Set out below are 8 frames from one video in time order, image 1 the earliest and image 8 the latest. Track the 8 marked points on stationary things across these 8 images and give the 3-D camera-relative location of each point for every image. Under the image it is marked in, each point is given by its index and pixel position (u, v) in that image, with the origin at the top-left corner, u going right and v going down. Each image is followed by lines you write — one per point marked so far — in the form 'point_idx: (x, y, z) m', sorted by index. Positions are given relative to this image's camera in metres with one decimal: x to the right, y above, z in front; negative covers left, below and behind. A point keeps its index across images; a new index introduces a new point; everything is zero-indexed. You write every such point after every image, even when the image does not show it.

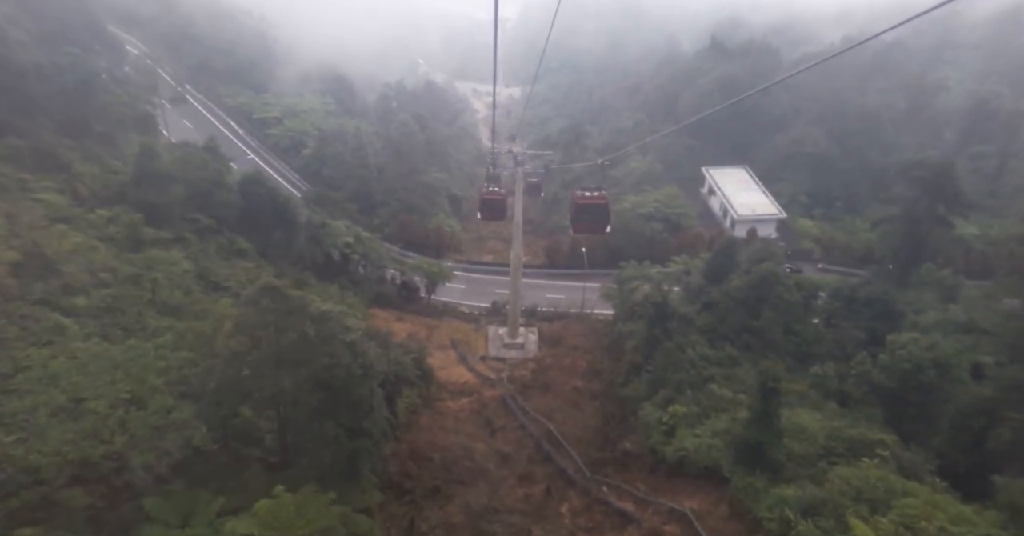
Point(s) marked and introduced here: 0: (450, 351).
0: (-1.9, -2.5, +18.6) m
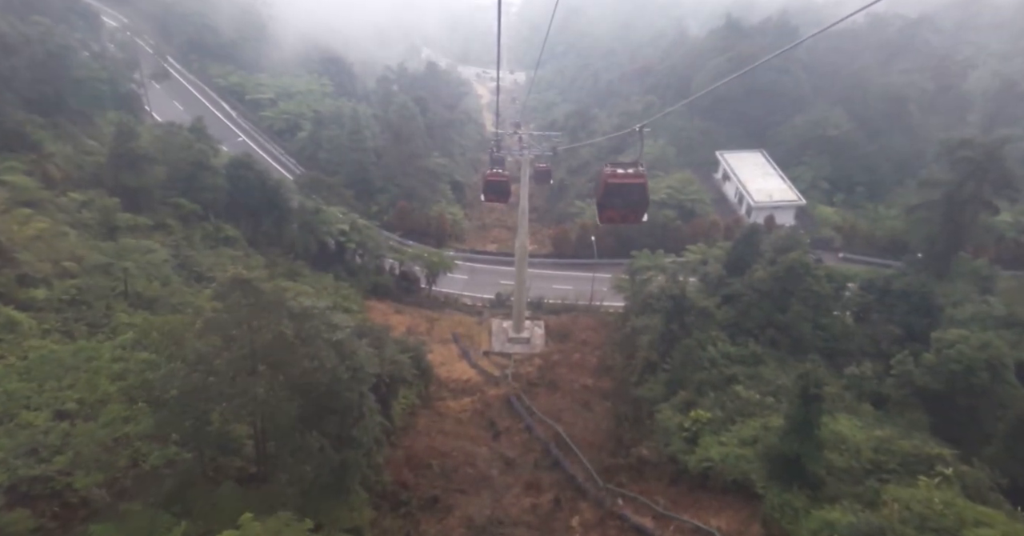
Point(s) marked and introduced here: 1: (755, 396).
0: (-1.7, -2.2, +17.4) m
1: (+4.9, -2.6, +12.0) m
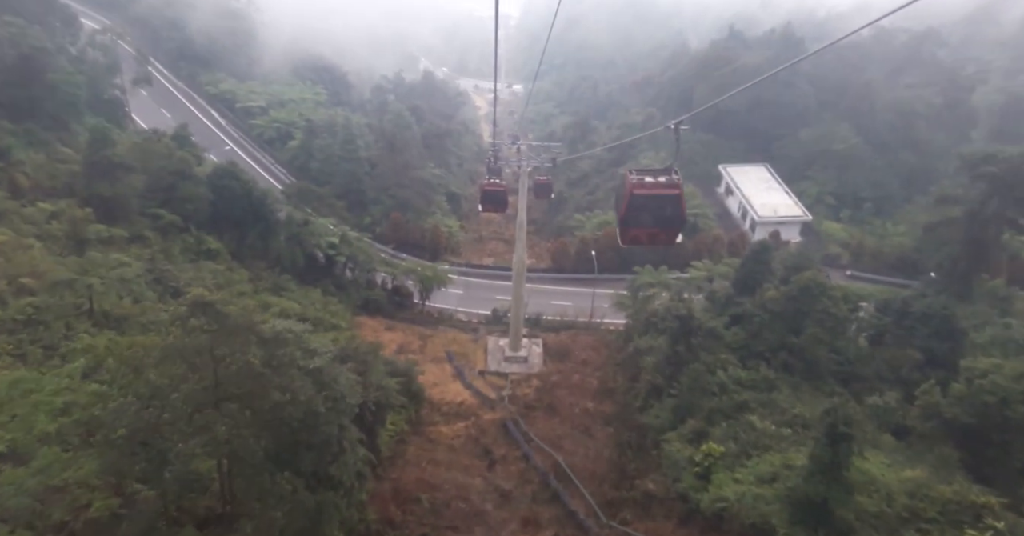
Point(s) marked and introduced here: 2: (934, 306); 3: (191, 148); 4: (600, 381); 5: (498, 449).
0: (-1.8, -2.6, +16.5) m
1: (+4.8, -2.9, +11.1) m
2: (+9.8, -0.9, +13.8) m
3: (-9.9, +3.7, +18.5) m
4: (+2.3, -2.9, +15.8) m
5: (-0.3, -3.9, +13.1) m
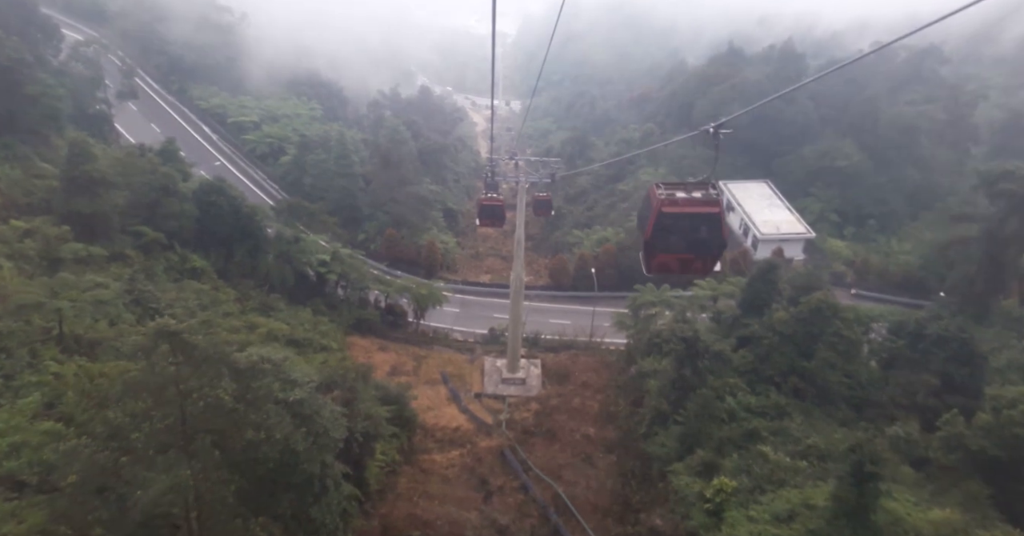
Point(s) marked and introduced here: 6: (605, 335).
0: (-1.9, -3.1, +15.8) m
1: (+4.8, -3.3, +10.5) m
2: (+9.7, -1.3, +13.2) m
3: (-10.0, +3.1, +17.9) m
4: (+2.3, -3.4, +15.1) m
5: (-0.3, -4.4, +12.4) m
6: (+3.1, -2.2, +19.8) m
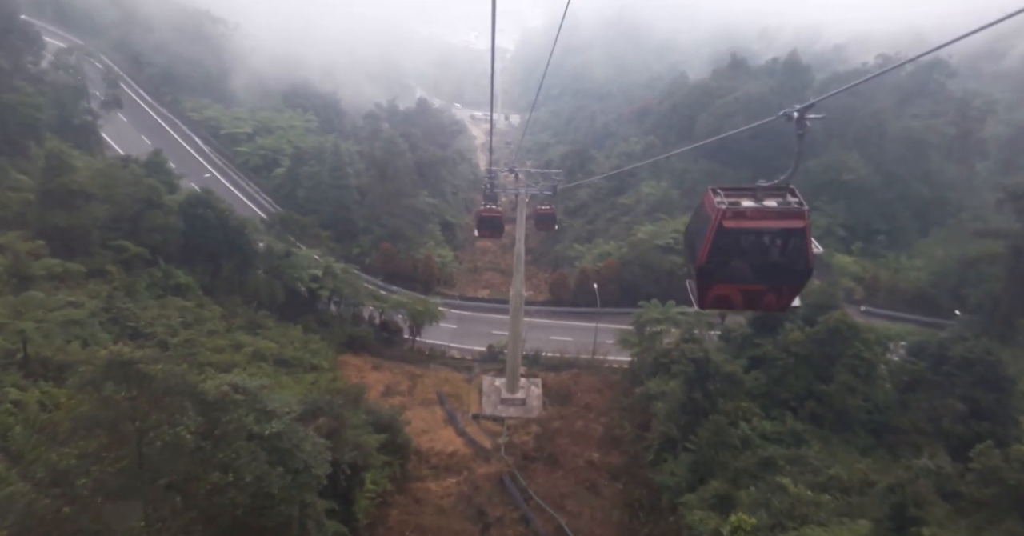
0: (-1.9, -3.5, +15.1) m
1: (+4.8, -3.6, +9.7) m
2: (+9.7, -1.7, +12.5) m
3: (-10.0, +2.7, +17.3) m
4: (+2.2, -3.8, +14.3) m
5: (-0.3, -4.7, +11.6) m
6: (+3.0, -2.7, +19.1) m
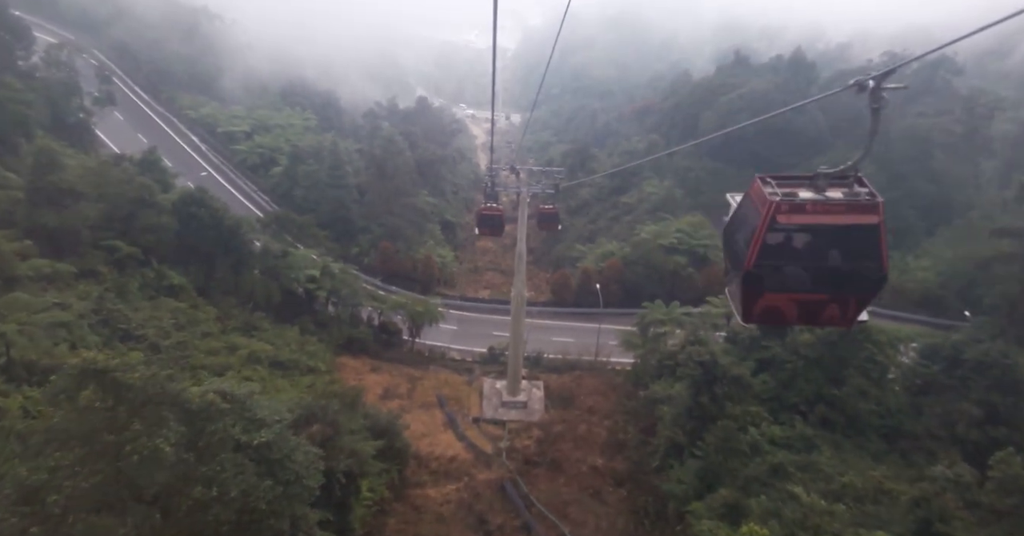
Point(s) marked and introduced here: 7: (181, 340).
0: (-1.9, -3.5, +14.7) m
1: (+4.8, -3.6, +9.4) m
2: (+9.7, -1.7, +12.1) m
3: (-10.0, +2.7, +16.9) m
4: (+2.3, -3.8, +14.0) m
5: (-0.3, -4.7, +11.3) m
6: (+3.1, -2.7, +18.7) m
7: (-6.6, -1.4, +12.0) m
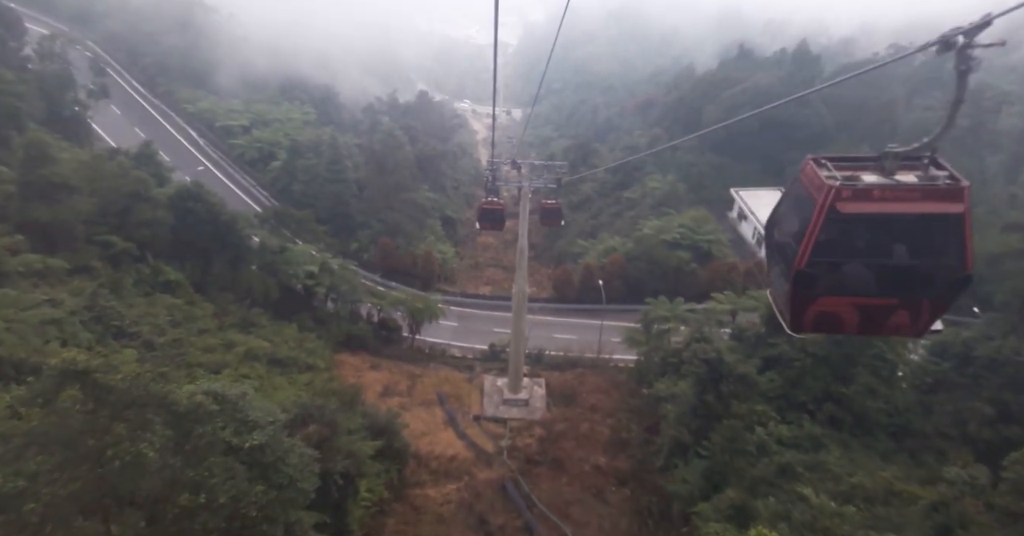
0: (-1.8, -3.4, +14.5) m
1: (+4.8, -3.5, +9.1) m
2: (+9.8, -1.6, +11.9) m
3: (-9.9, +2.8, +16.7) m
4: (+2.3, -3.7, +13.7) m
5: (-0.3, -4.6, +11.1) m
6: (+3.1, -2.6, +18.5) m
7: (-6.6, -1.4, +11.8) m
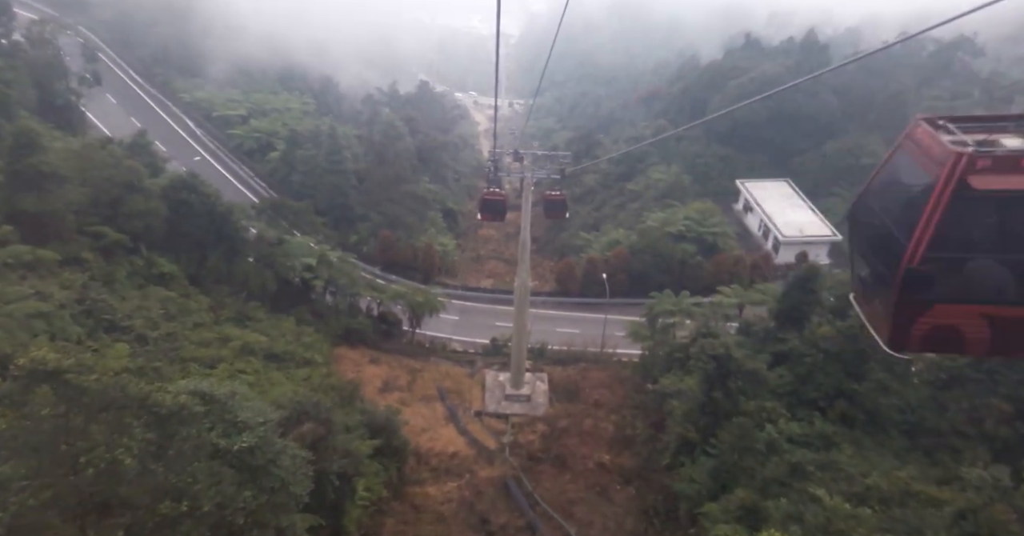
0: (-1.8, -3.3, +14.2) m
1: (+4.8, -3.4, +8.8) m
2: (+9.8, -1.5, +11.5) m
3: (-9.9, +3.0, +16.3) m
4: (+2.4, -3.6, +13.4) m
5: (-0.3, -4.5, +10.8) m
6: (+3.2, -2.3, +18.1) m
7: (-6.6, -1.2, +11.4) m
